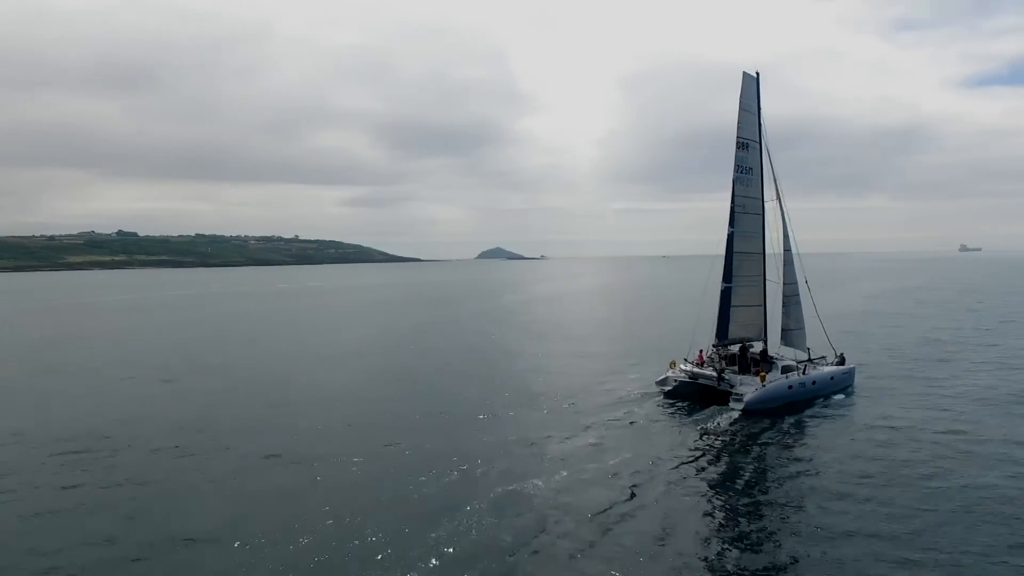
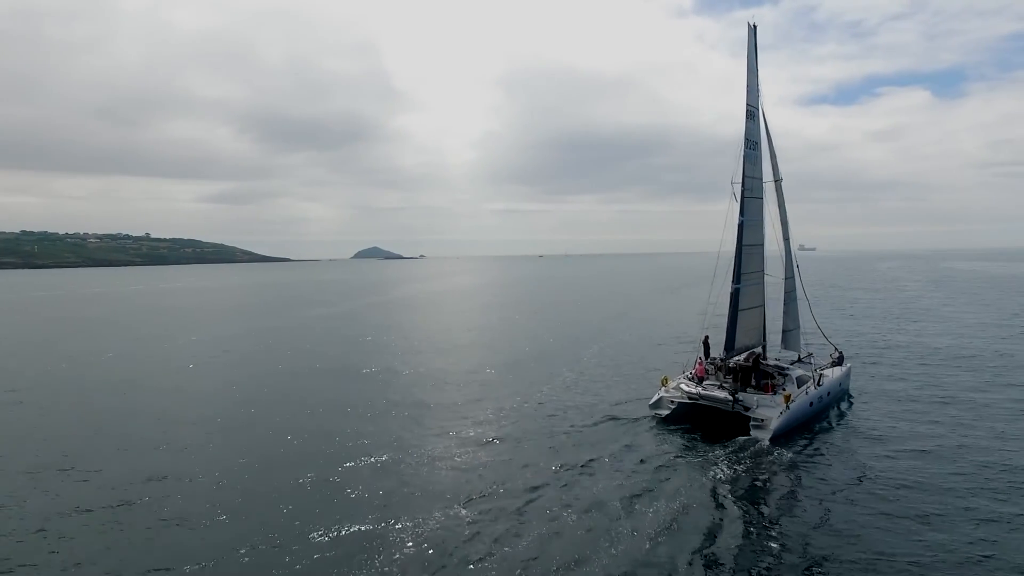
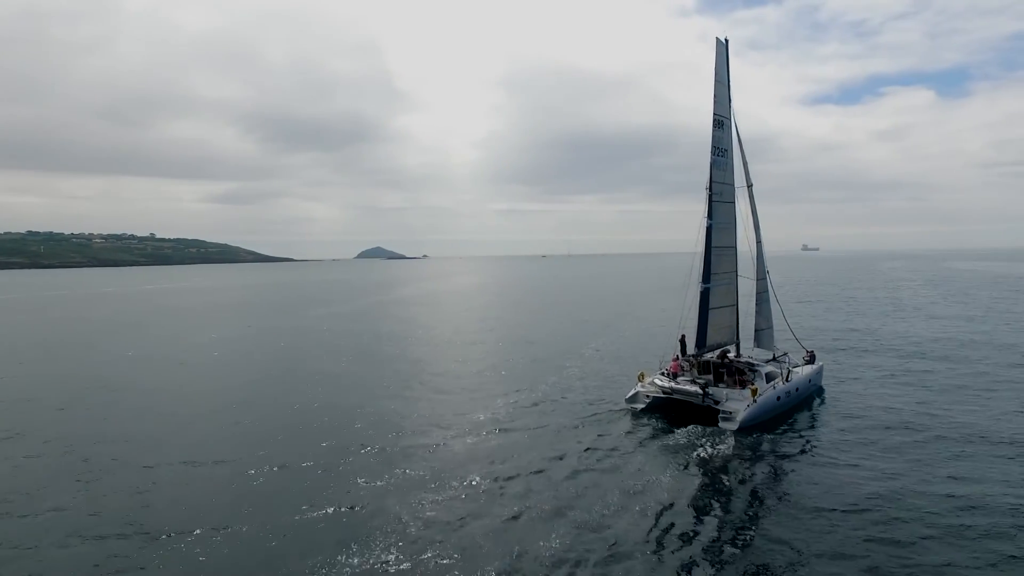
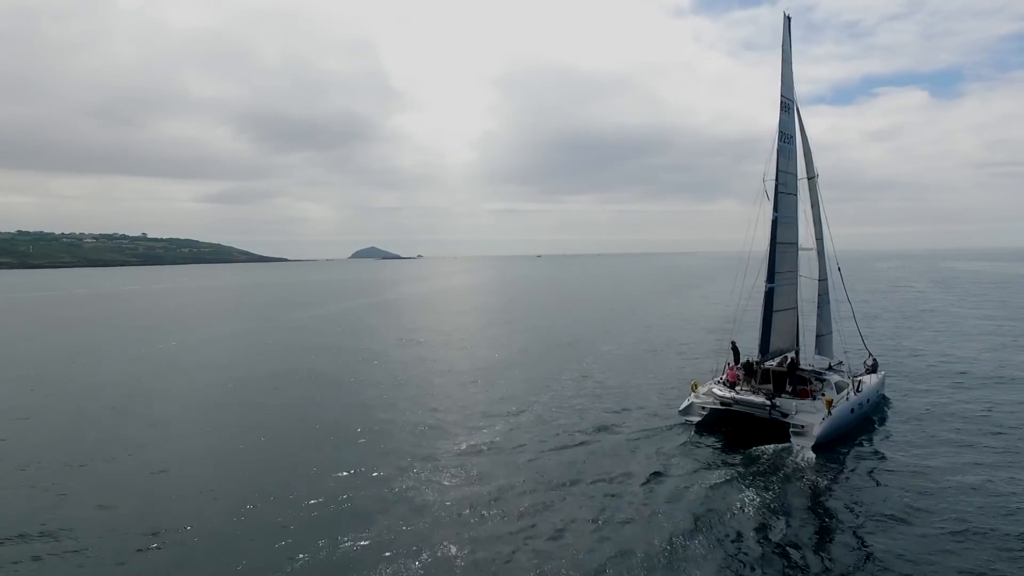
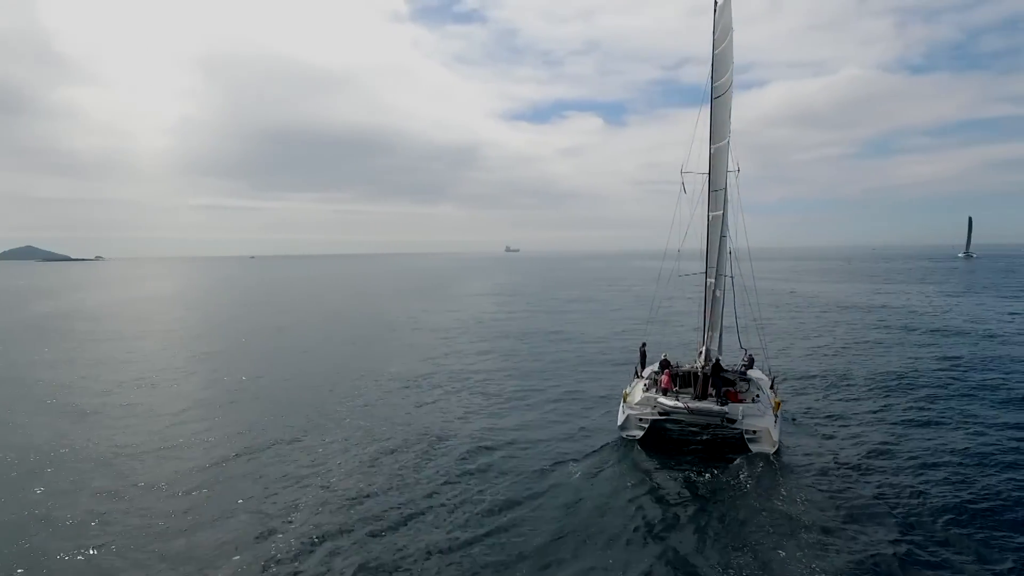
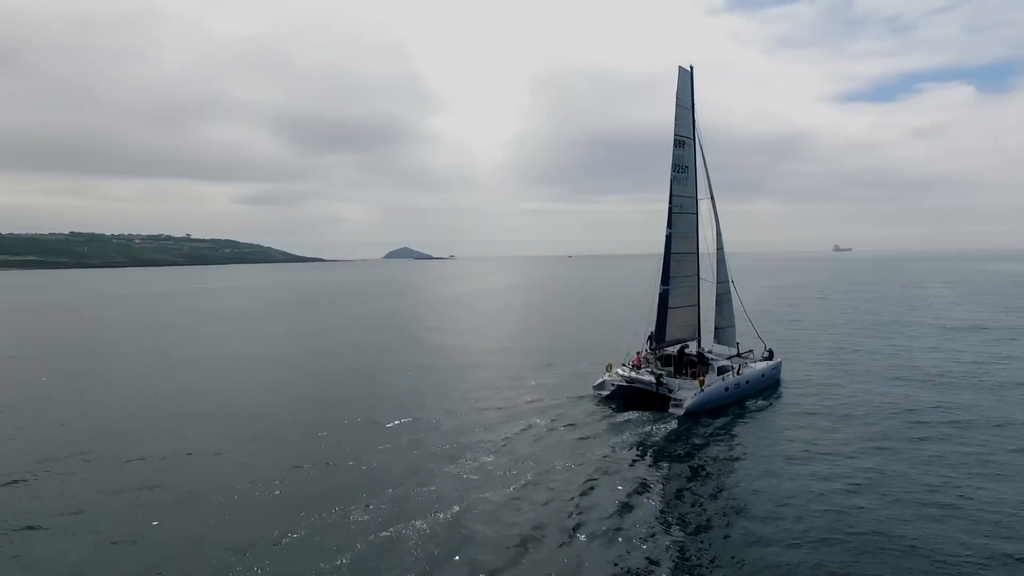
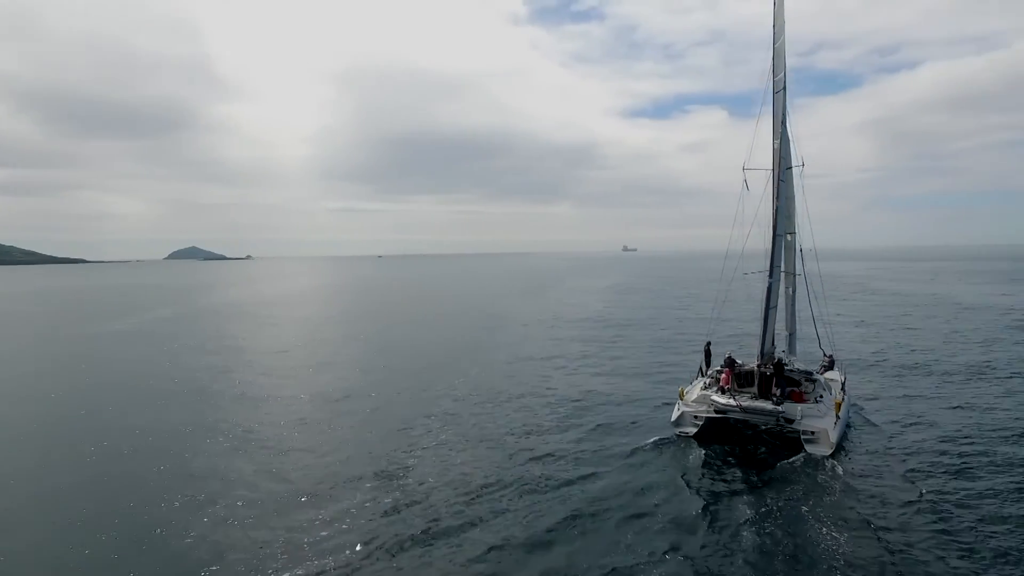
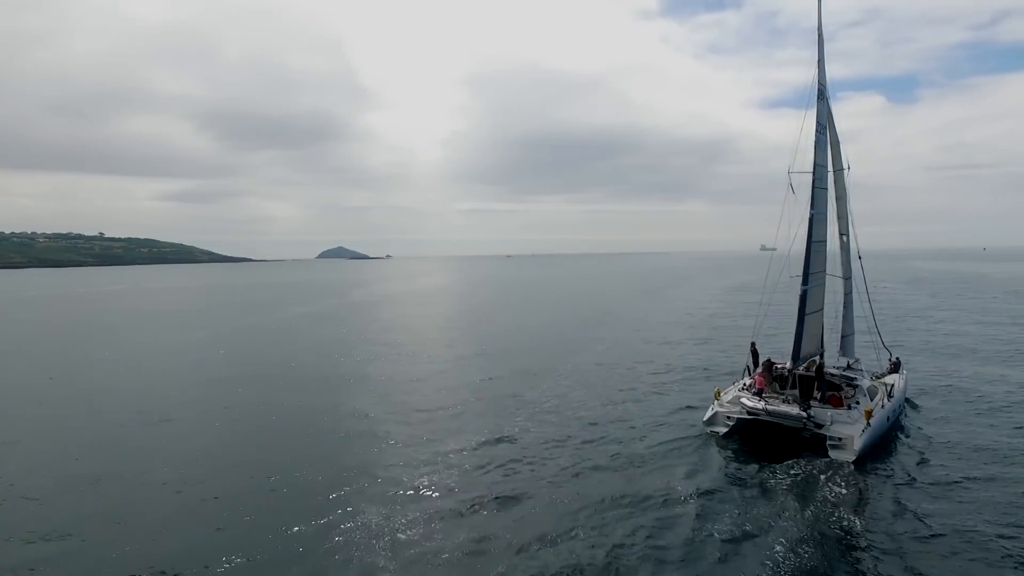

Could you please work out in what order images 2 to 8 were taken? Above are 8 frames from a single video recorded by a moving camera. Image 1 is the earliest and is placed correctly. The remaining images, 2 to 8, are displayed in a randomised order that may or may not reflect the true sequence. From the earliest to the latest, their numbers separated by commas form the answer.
6, 3, 2, 4, 8, 7, 5
